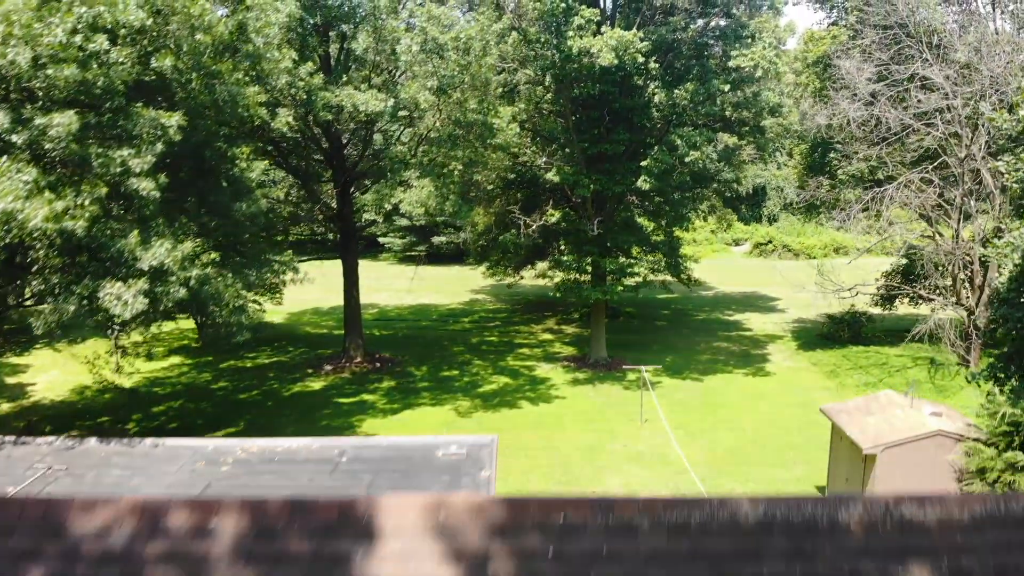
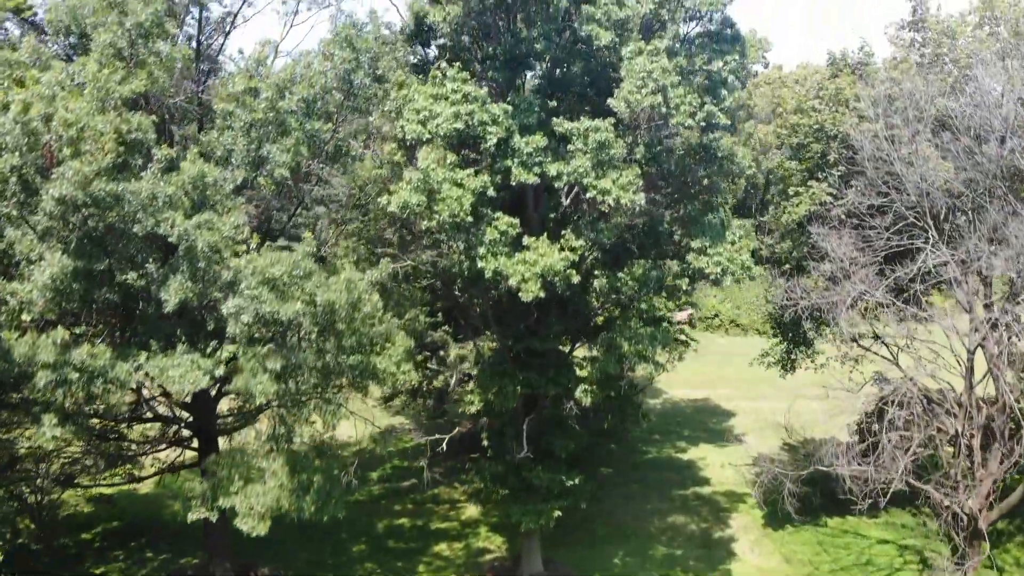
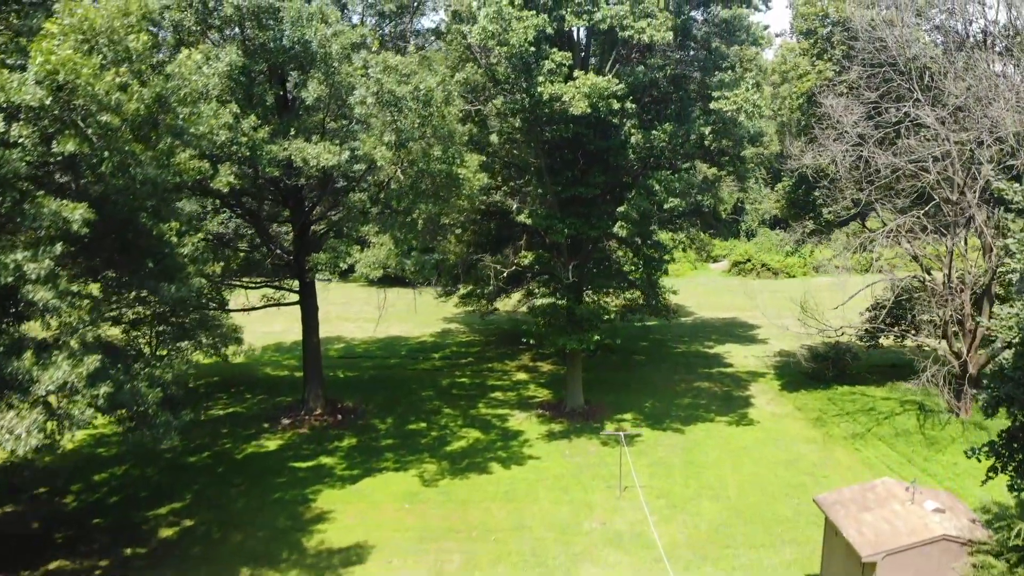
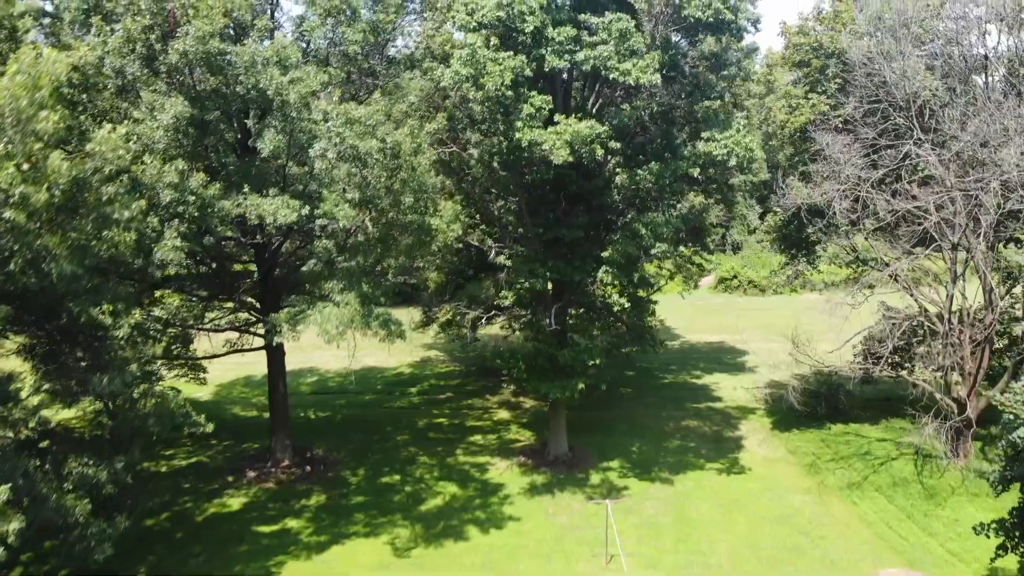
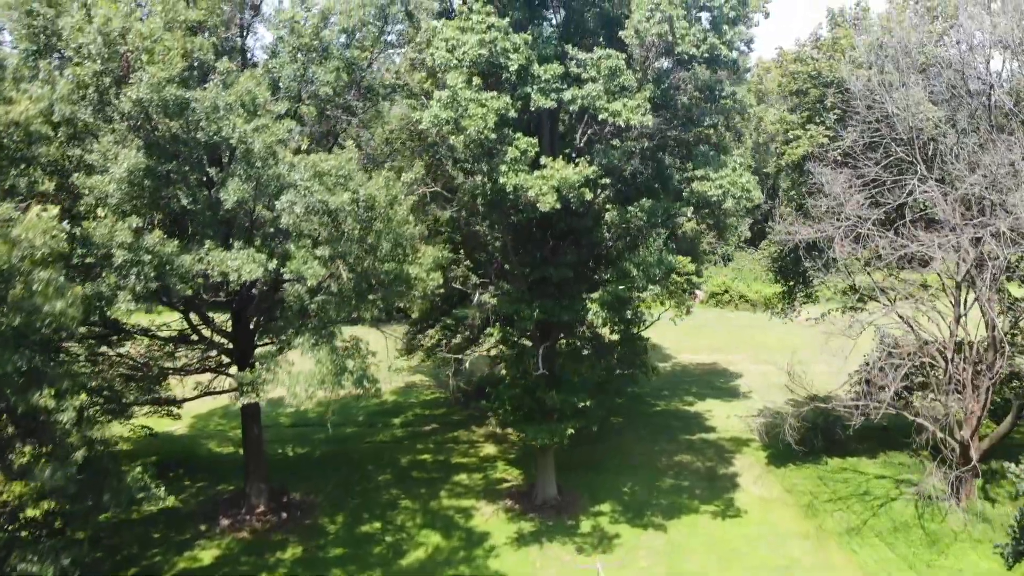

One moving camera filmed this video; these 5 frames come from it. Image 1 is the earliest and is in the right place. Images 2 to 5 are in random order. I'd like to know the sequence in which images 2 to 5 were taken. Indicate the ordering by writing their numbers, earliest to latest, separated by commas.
3, 4, 5, 2
